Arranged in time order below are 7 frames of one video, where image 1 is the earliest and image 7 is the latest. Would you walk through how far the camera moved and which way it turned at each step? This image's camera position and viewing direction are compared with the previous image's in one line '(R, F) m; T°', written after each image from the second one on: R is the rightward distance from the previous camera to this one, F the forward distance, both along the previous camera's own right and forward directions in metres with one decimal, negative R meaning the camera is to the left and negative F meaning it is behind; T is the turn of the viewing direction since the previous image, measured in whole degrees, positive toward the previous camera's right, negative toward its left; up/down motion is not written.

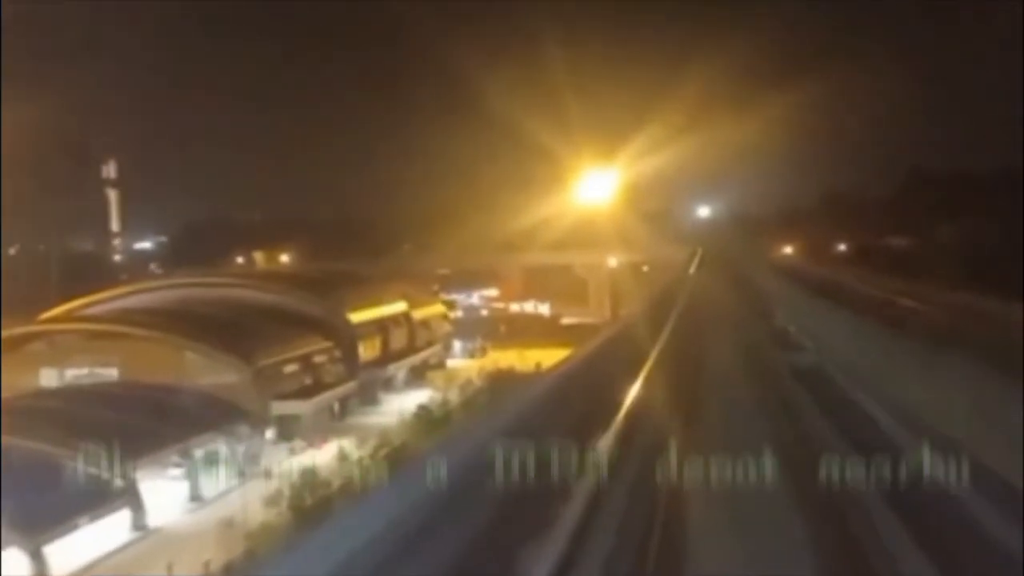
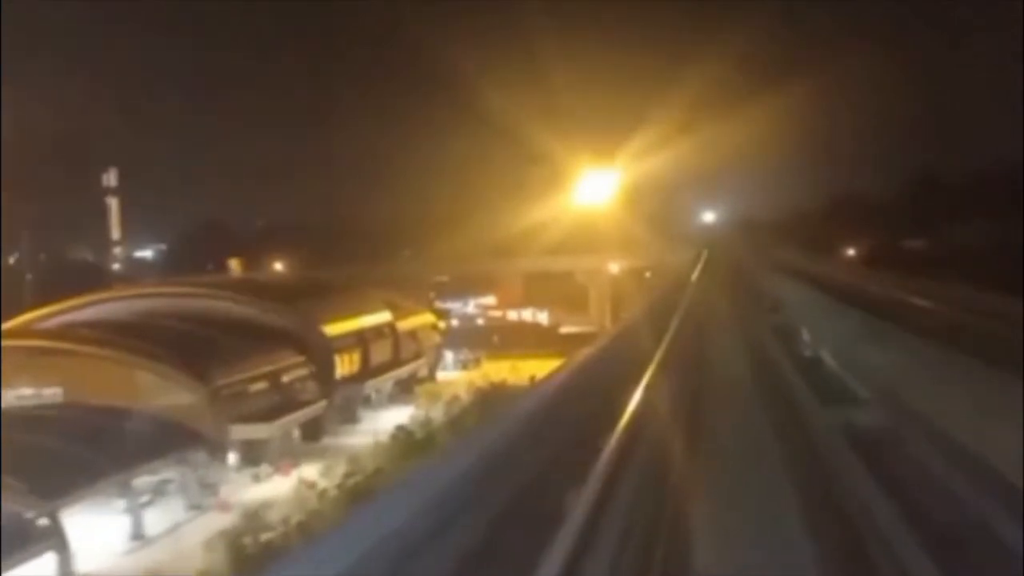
(+0.1, +0.3) m; 0°
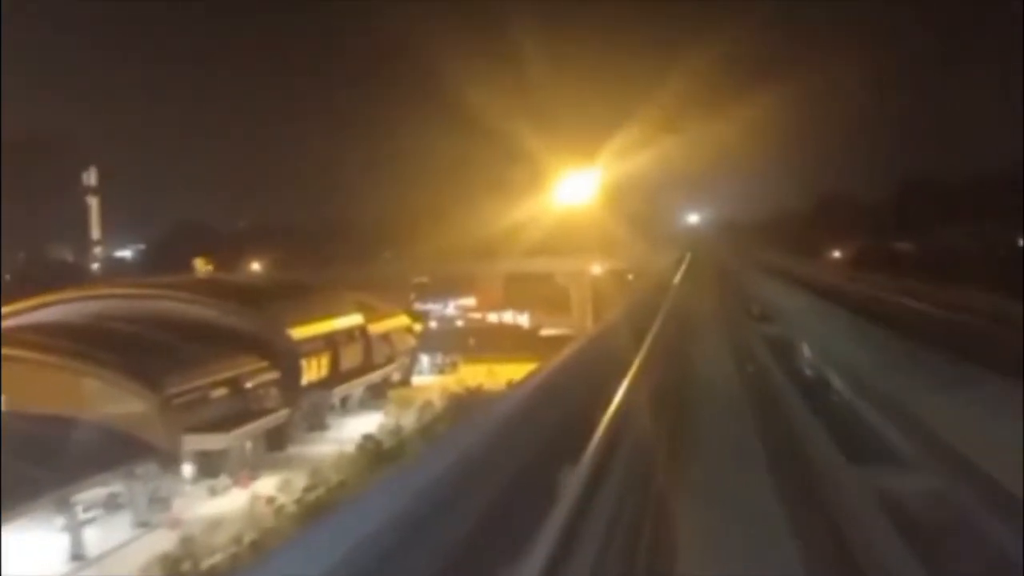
(0.0, +0.2) m; +1°
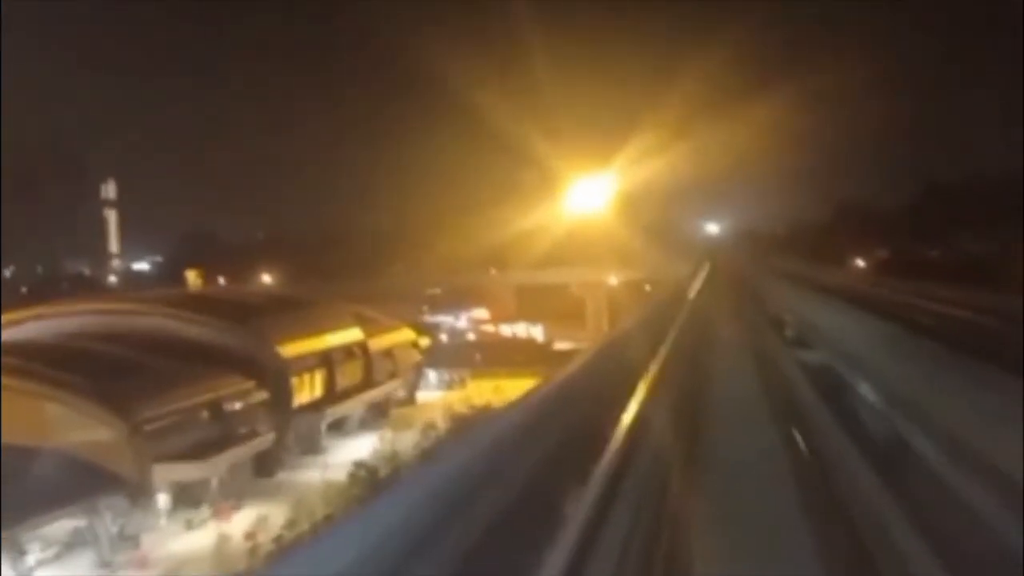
(0.0, +0.3) m; -1°
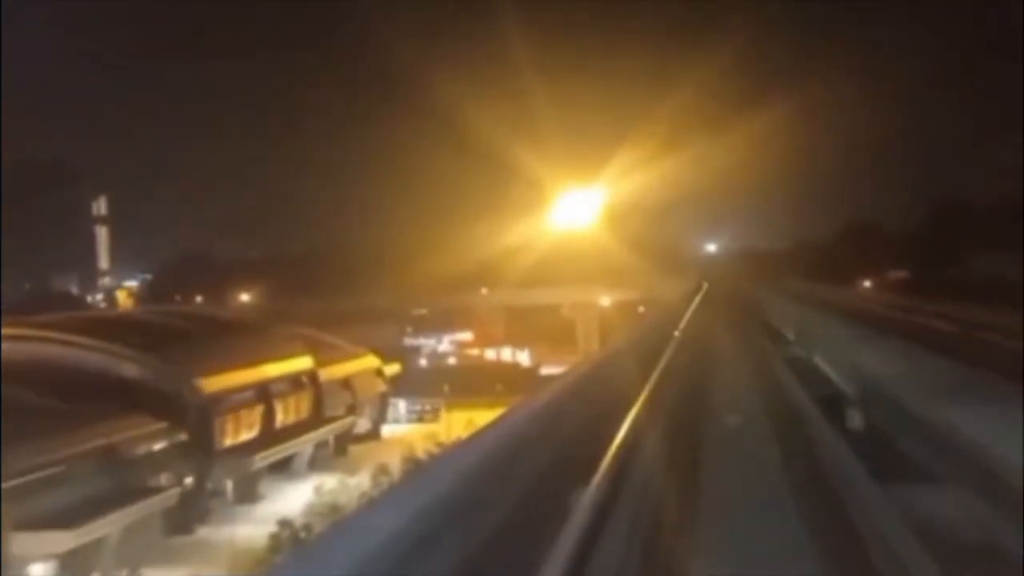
(+0.1, +0.5) m; 0°
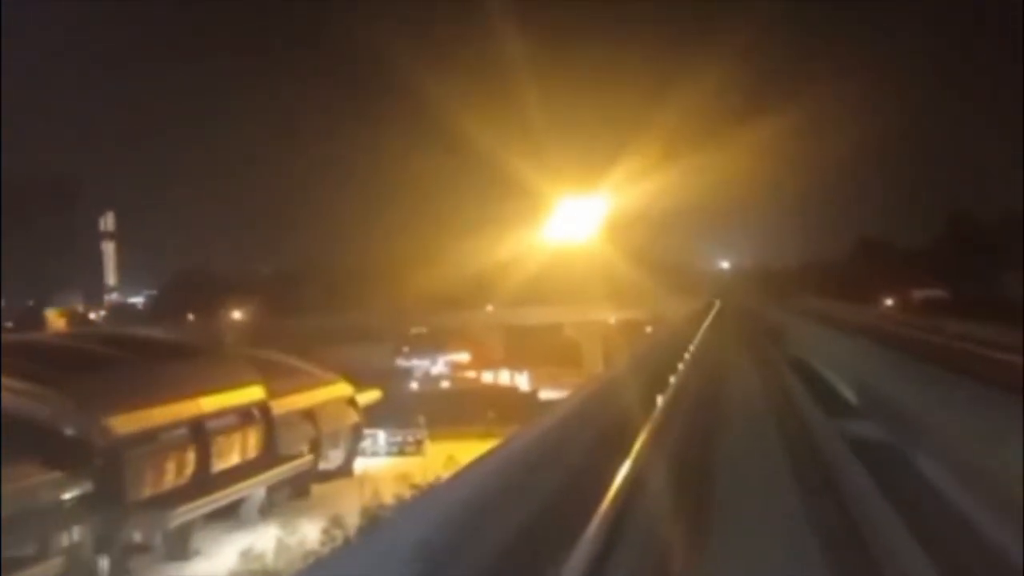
(+0.1, +0.5) m; -1°
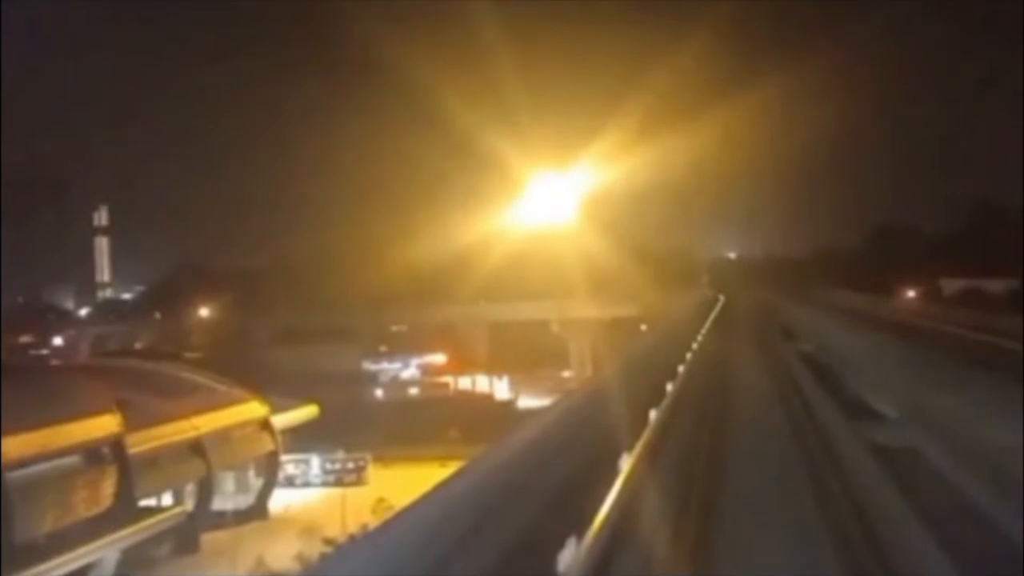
(+0.2, +0.8) m; 0°
